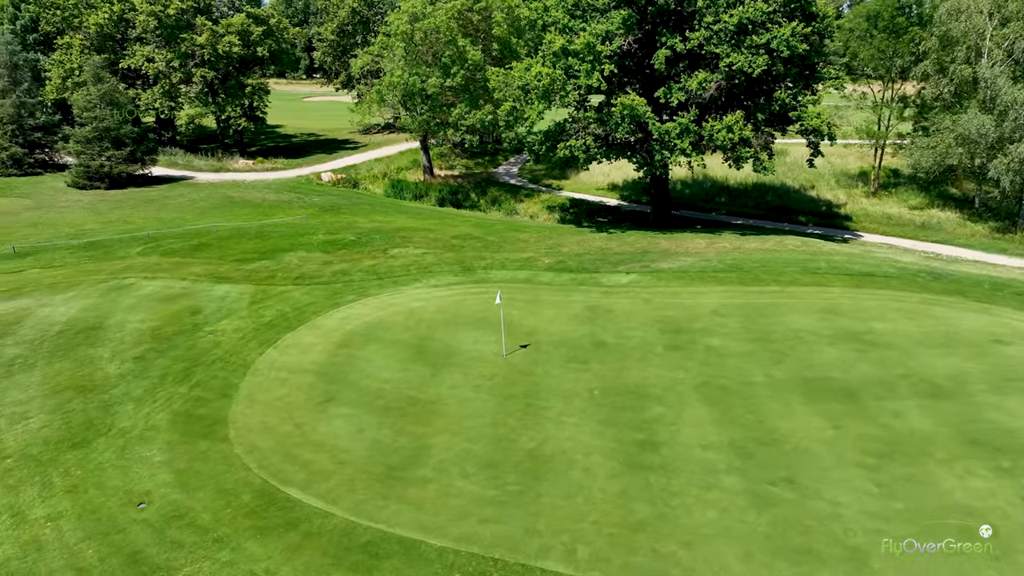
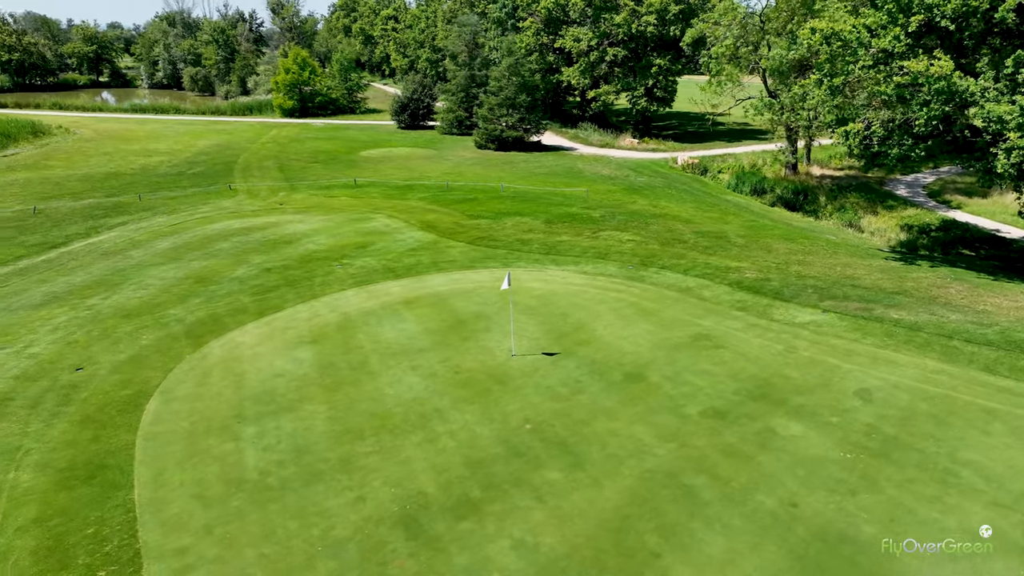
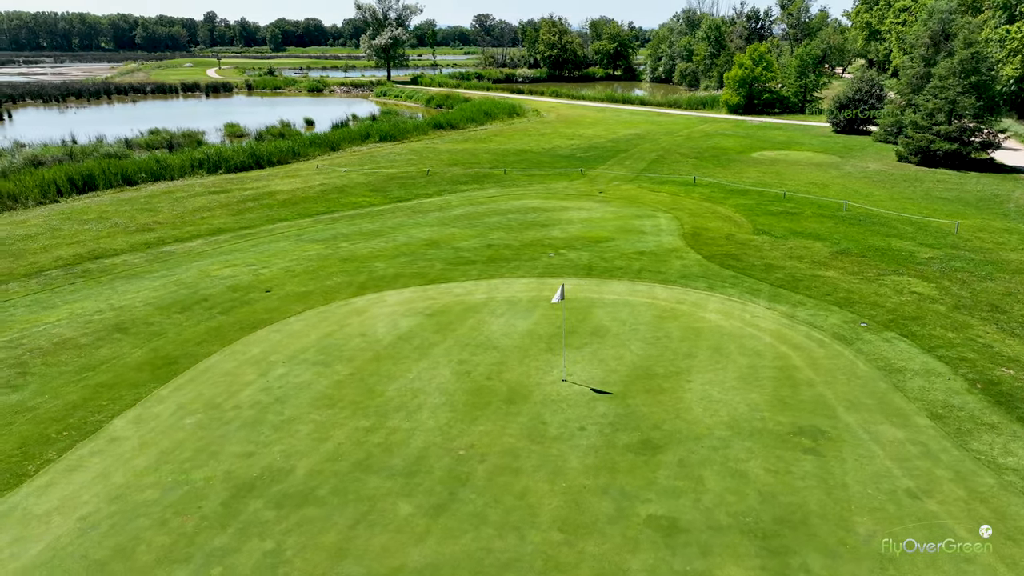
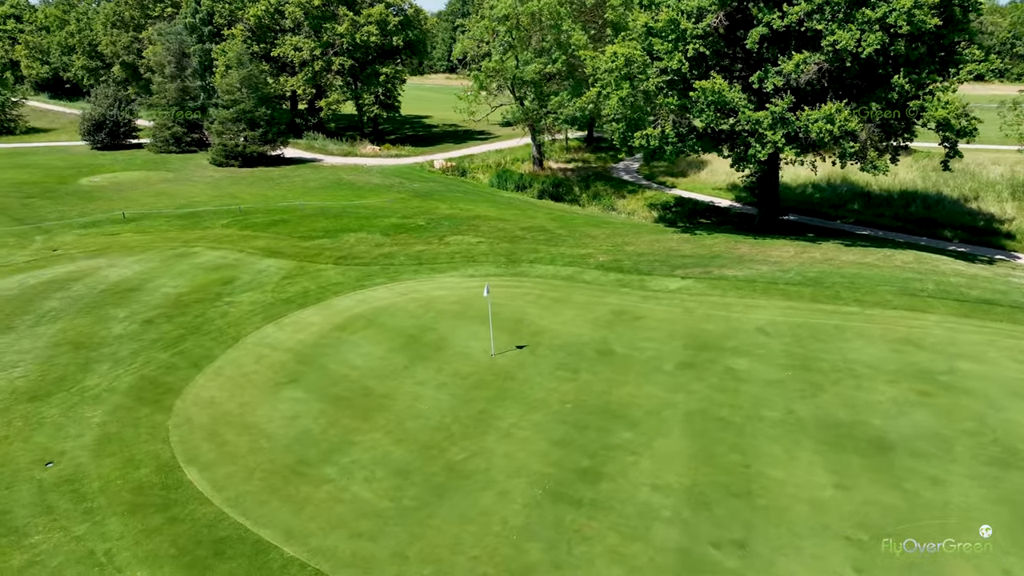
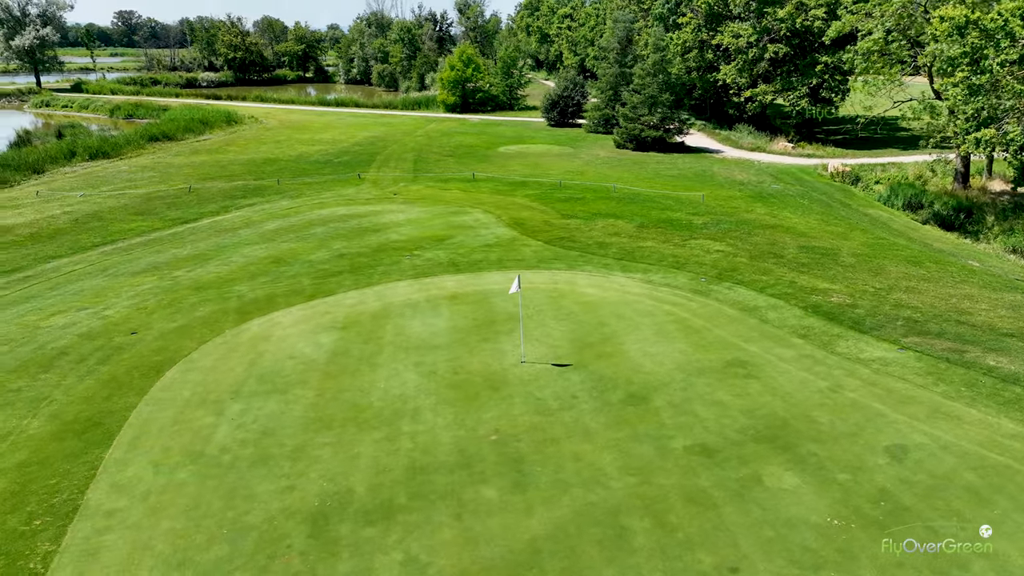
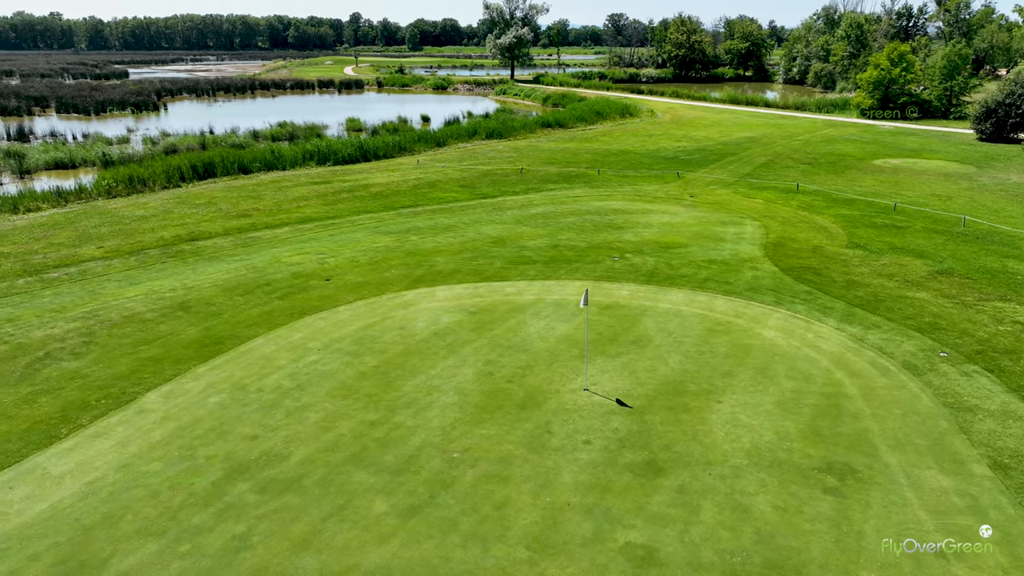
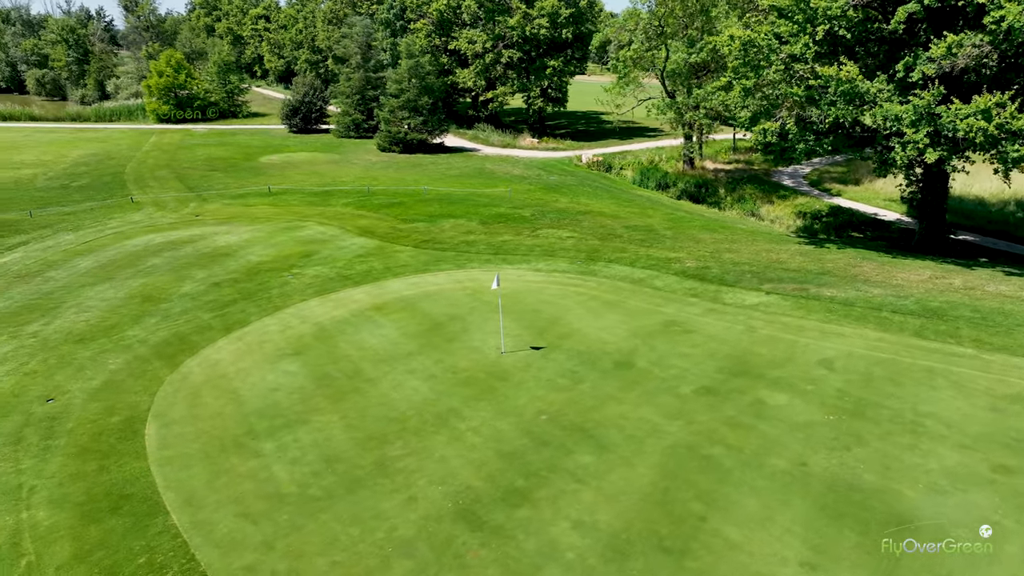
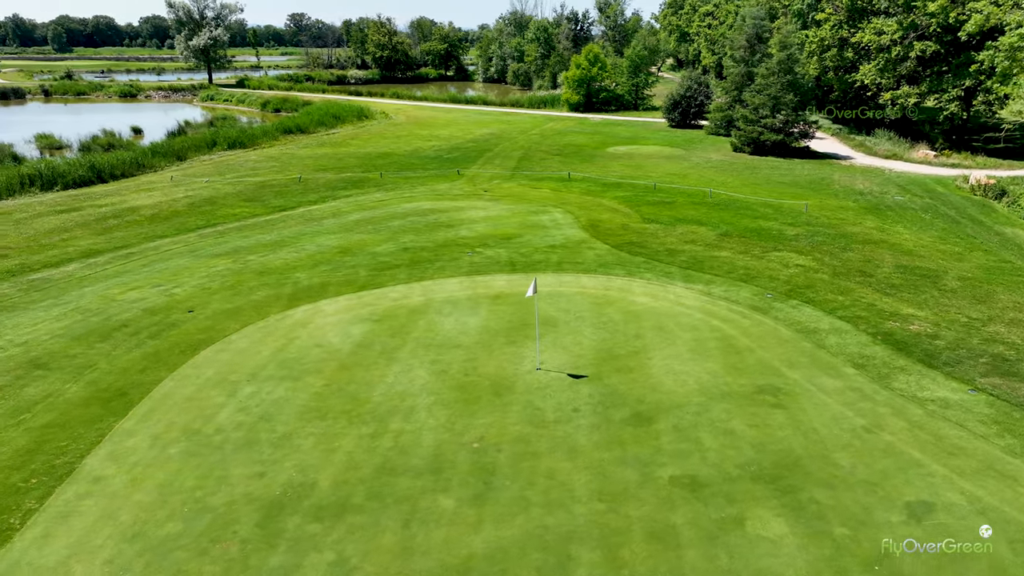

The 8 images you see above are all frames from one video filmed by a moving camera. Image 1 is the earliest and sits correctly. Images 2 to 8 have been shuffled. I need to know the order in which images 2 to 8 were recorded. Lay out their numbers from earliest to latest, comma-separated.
4, 7, 2, 5, 8, 3, 6
